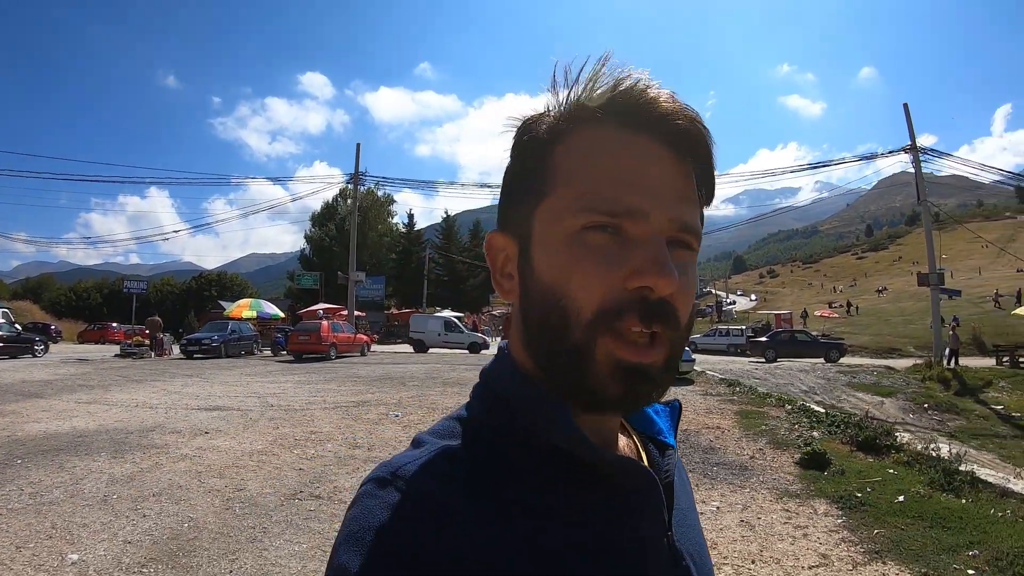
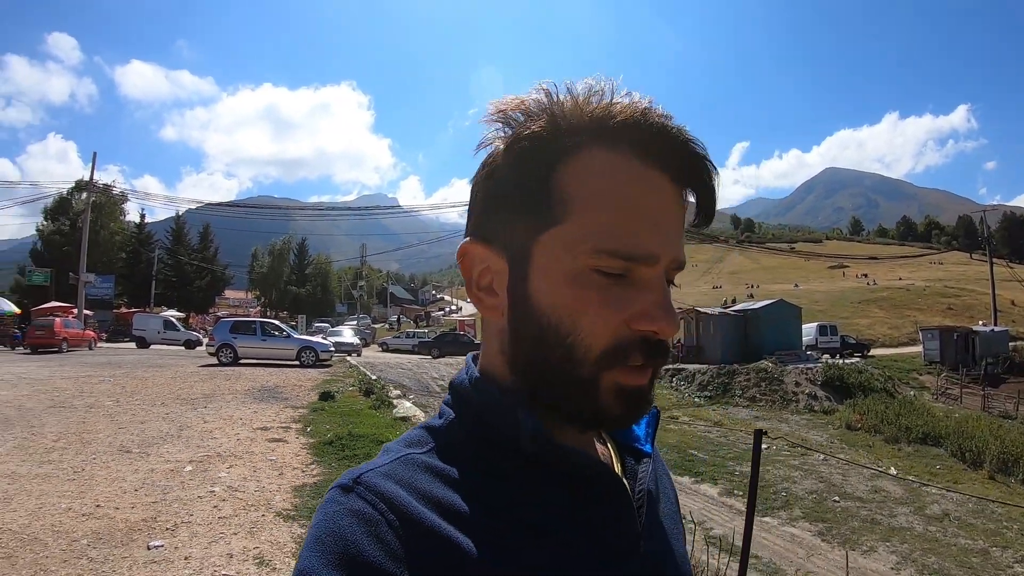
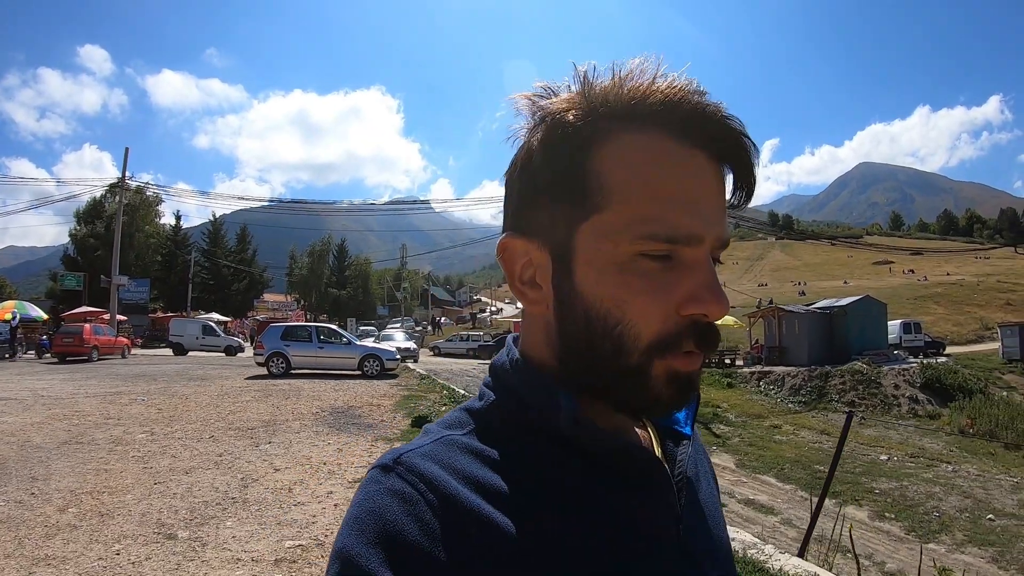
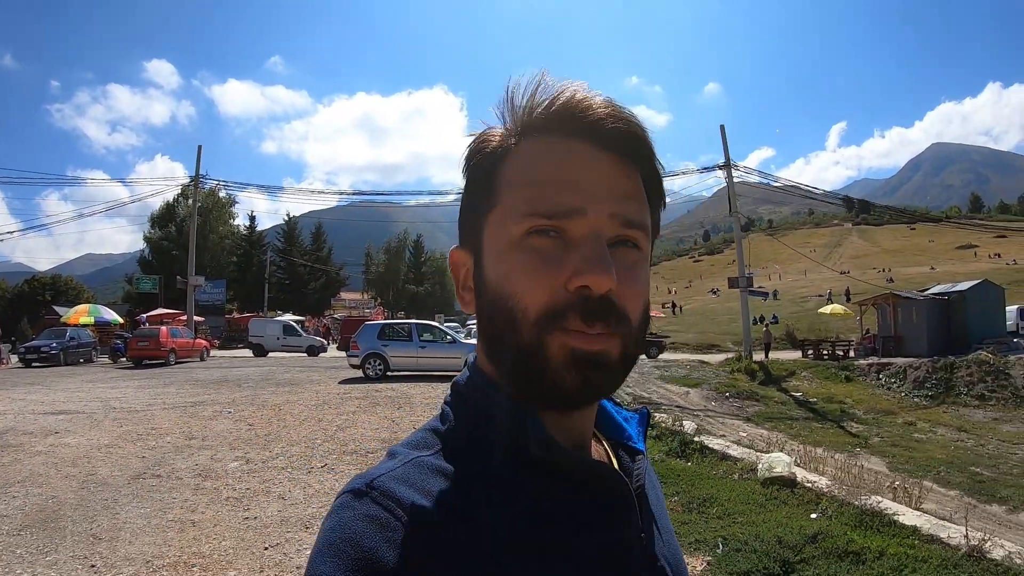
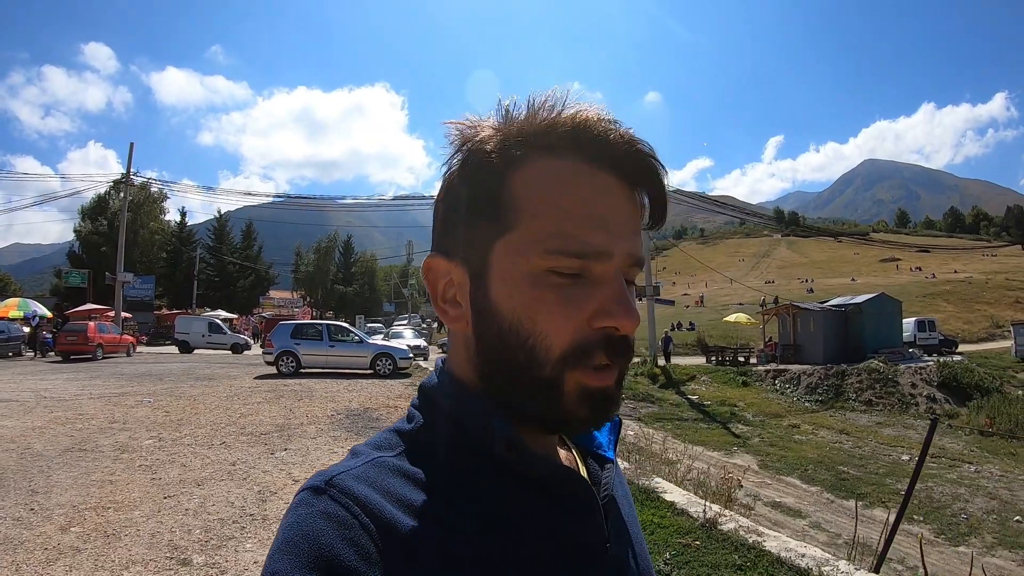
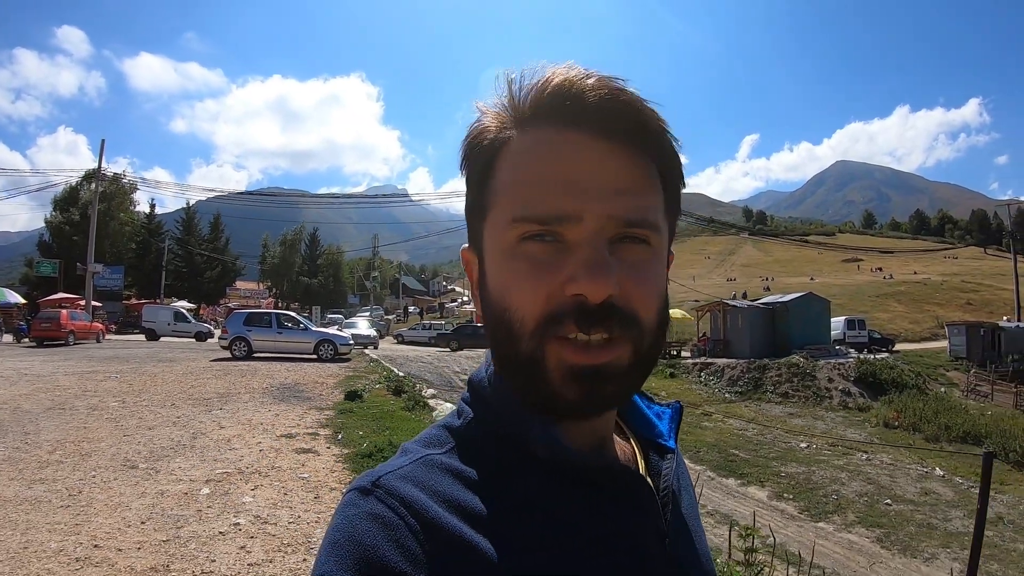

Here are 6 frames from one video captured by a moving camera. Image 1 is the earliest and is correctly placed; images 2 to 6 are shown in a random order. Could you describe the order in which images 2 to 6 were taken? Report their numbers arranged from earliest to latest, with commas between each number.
4, 5, 3, 6, 2
